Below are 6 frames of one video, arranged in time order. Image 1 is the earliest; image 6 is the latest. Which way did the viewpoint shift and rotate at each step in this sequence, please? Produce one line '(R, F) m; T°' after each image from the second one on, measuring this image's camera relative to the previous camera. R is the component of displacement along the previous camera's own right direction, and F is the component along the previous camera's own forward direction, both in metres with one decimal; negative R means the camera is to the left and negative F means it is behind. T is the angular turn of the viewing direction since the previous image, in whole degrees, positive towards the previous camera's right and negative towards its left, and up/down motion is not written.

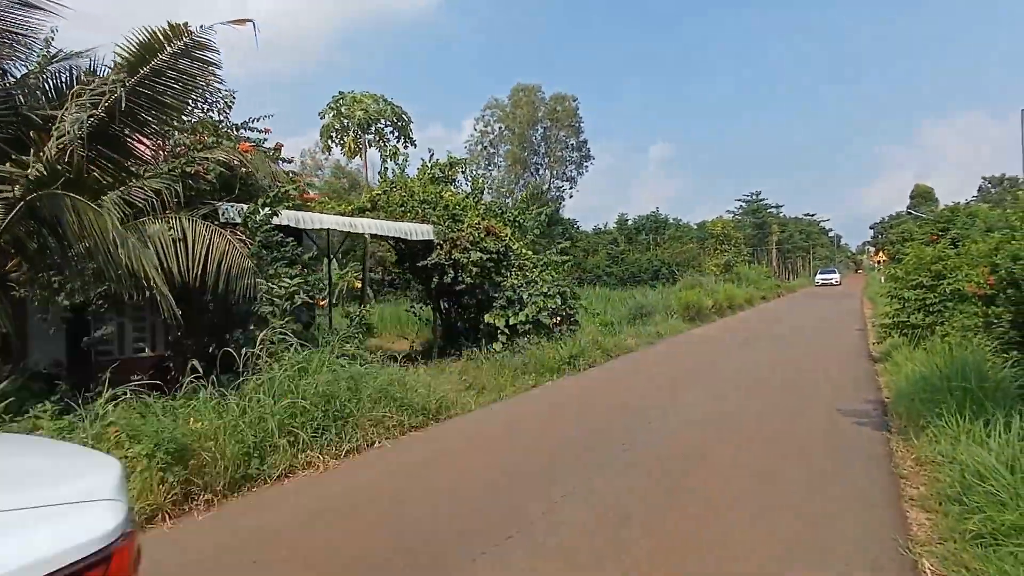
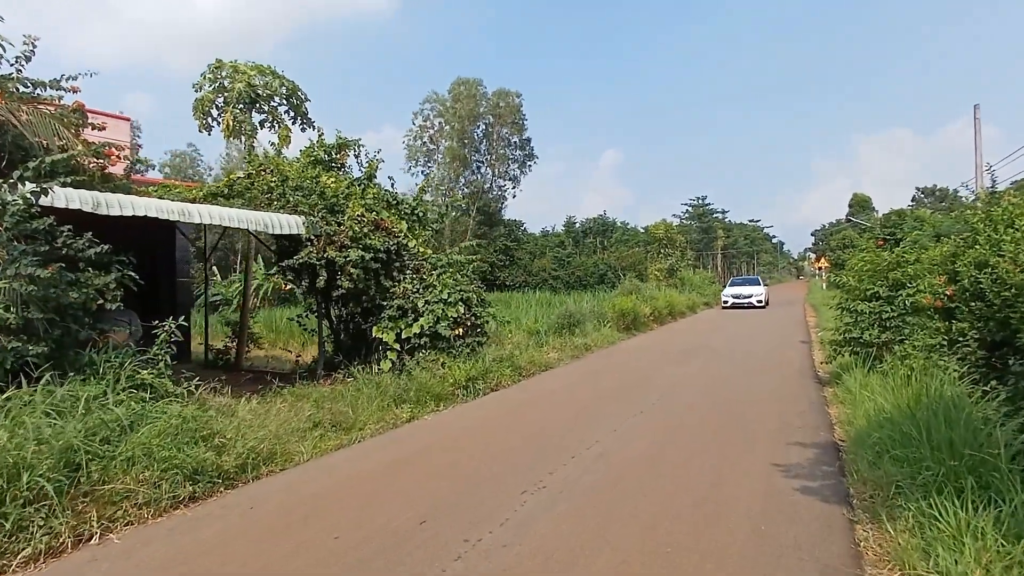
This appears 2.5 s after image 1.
(+0.8, +1.7) m; +4°
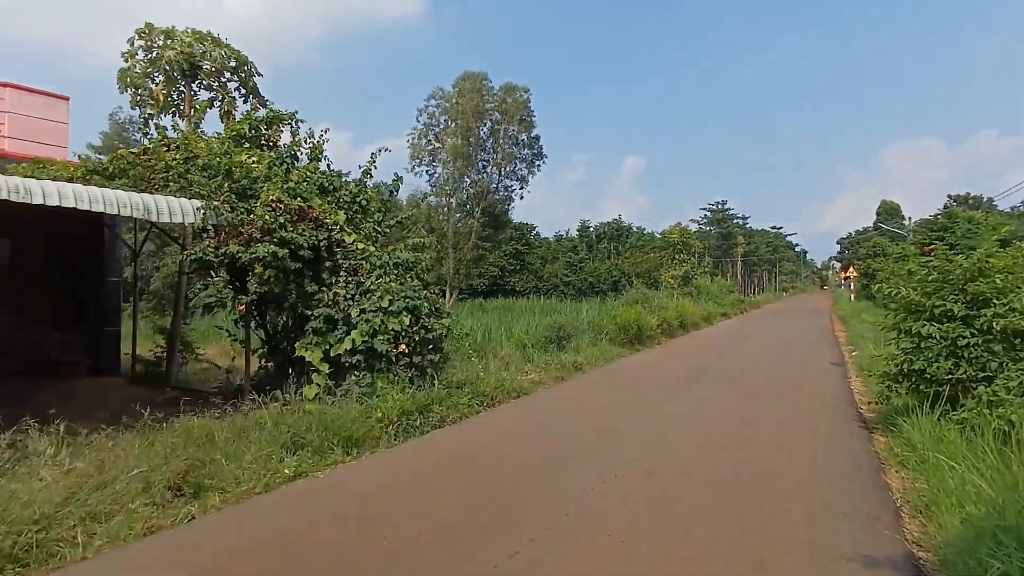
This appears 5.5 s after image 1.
(+0.6, +1.9) m; -1°
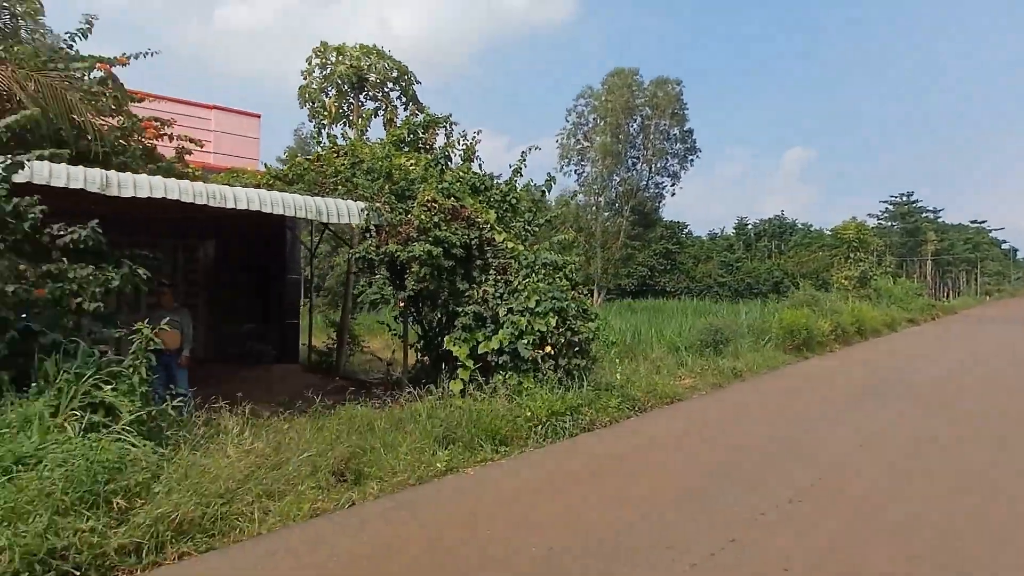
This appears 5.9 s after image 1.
(0.0, +0.1) m; -12°
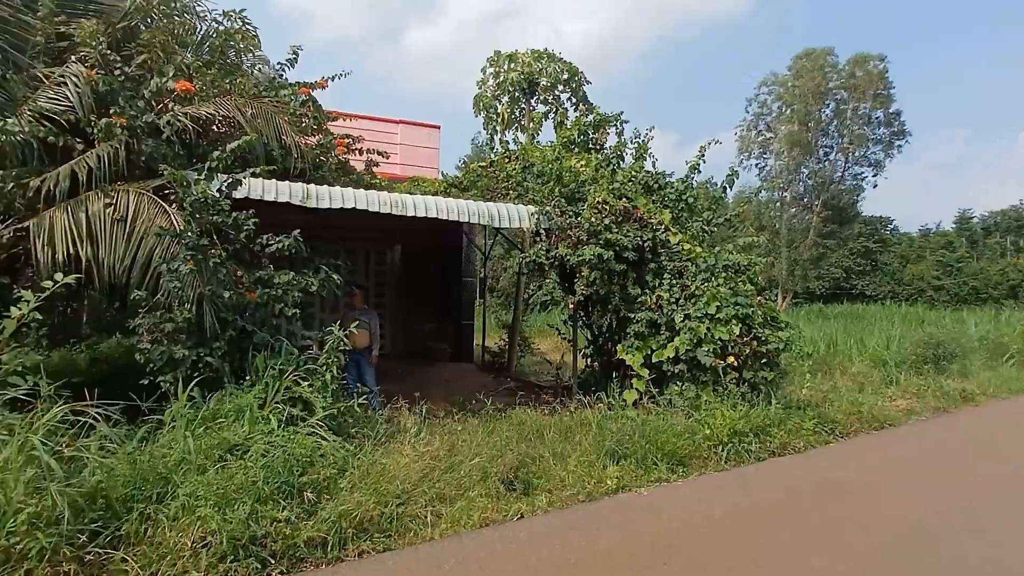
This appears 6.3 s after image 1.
(0.0, +0.2) m; -14°
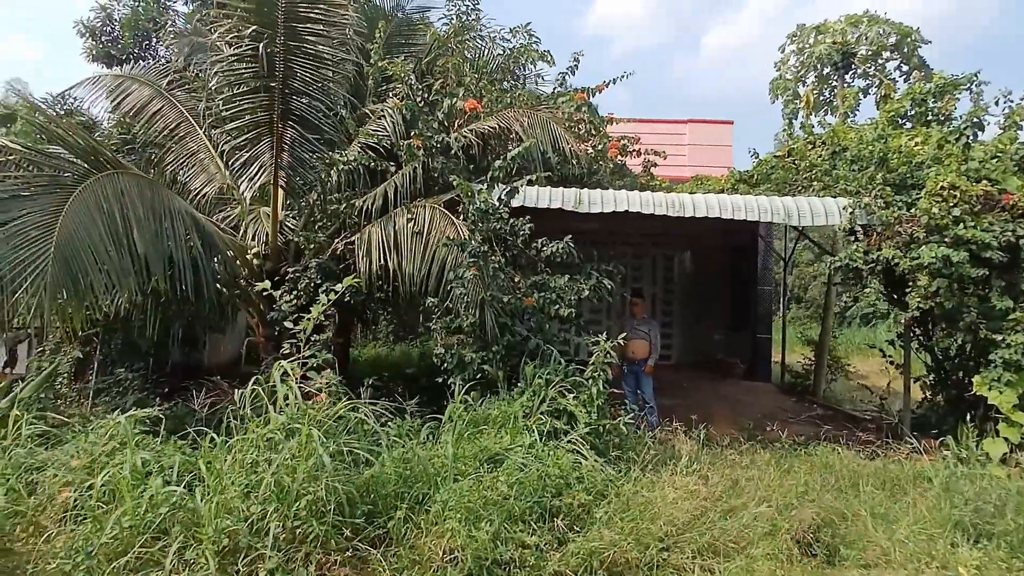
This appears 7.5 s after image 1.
(0.0, +0.8) m; -23°
